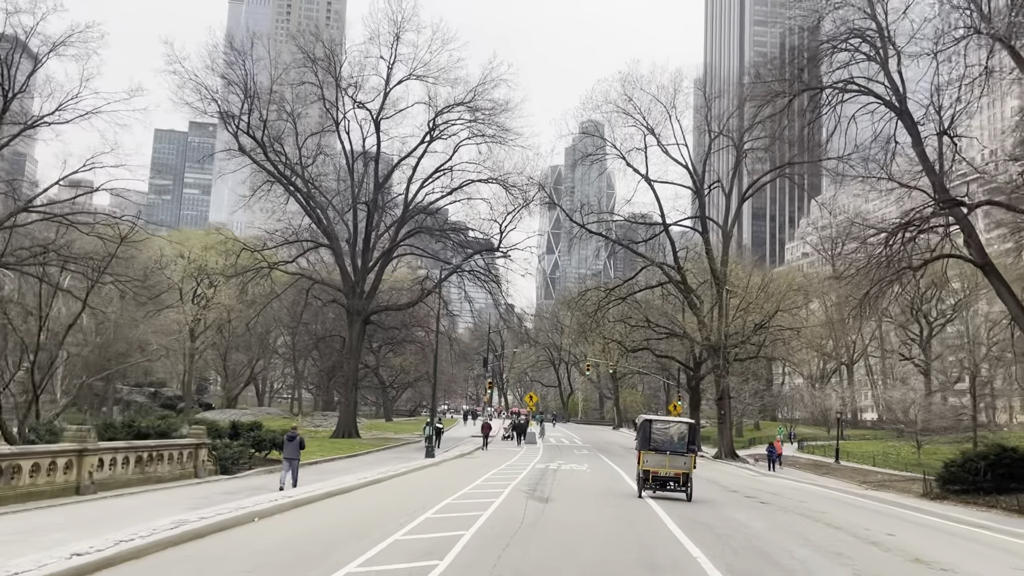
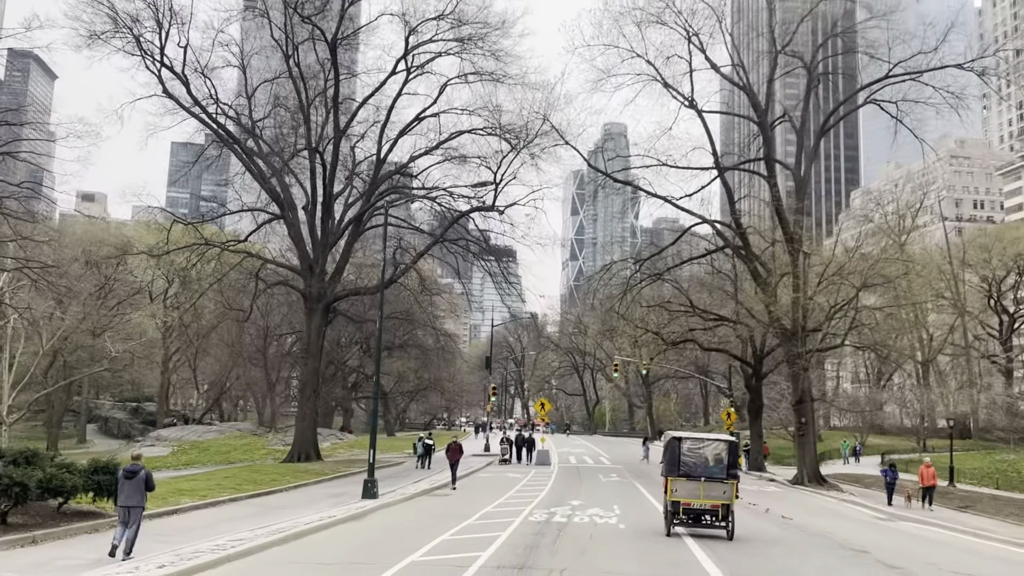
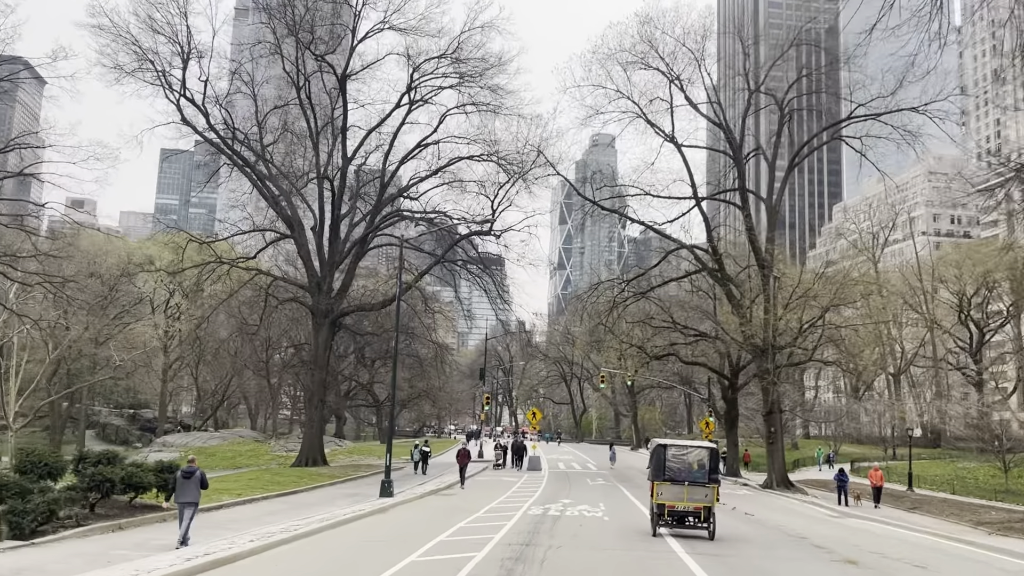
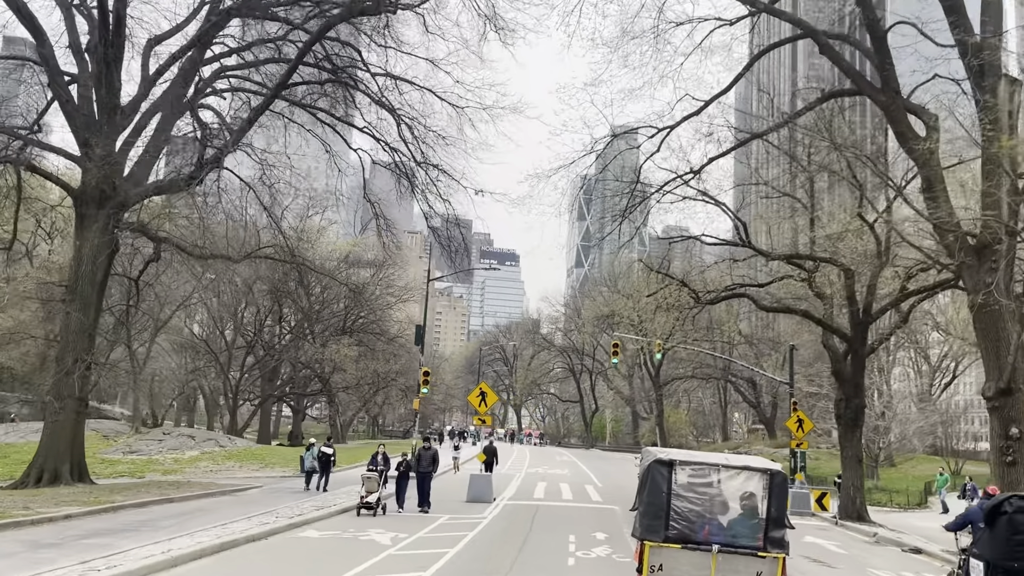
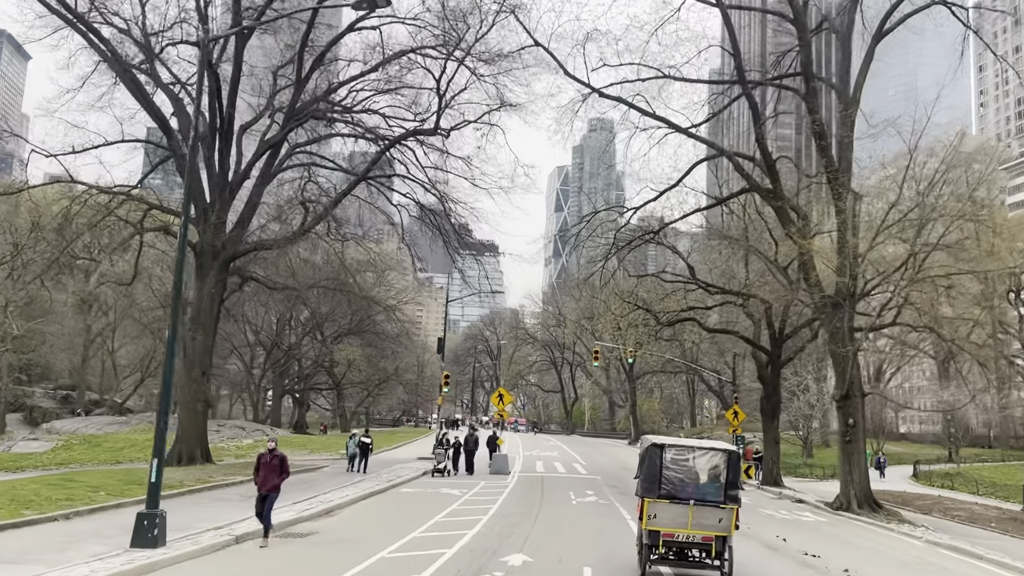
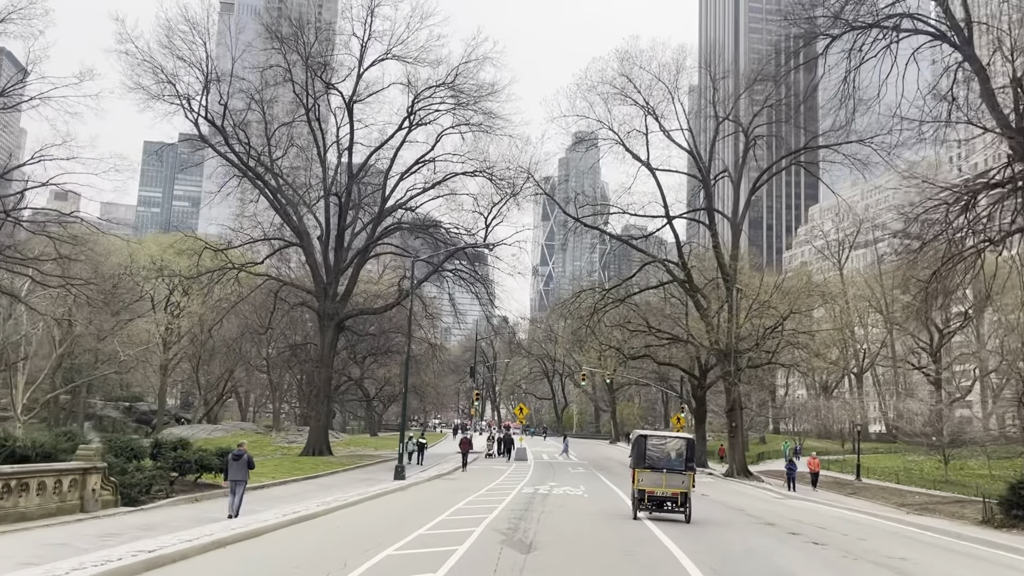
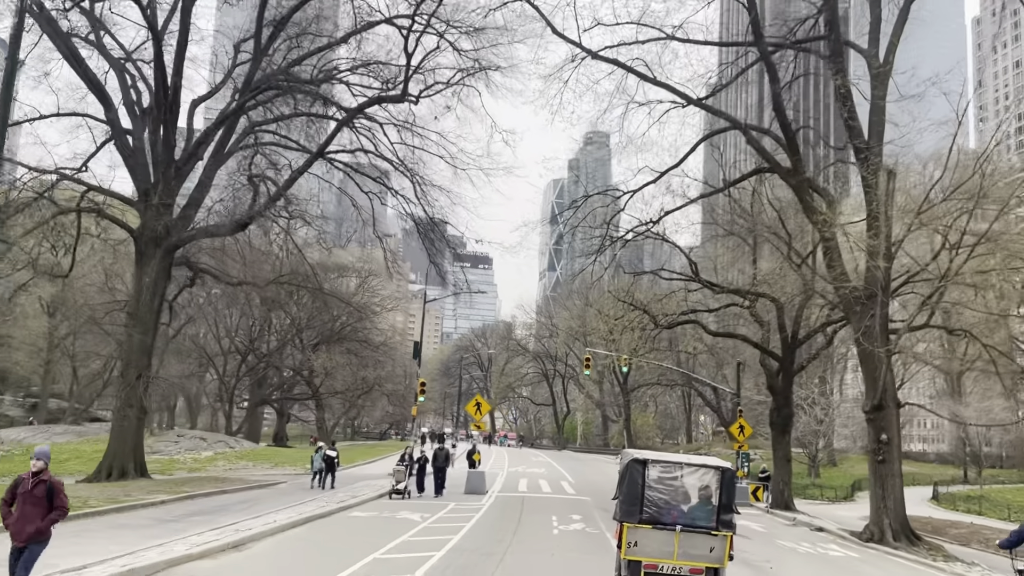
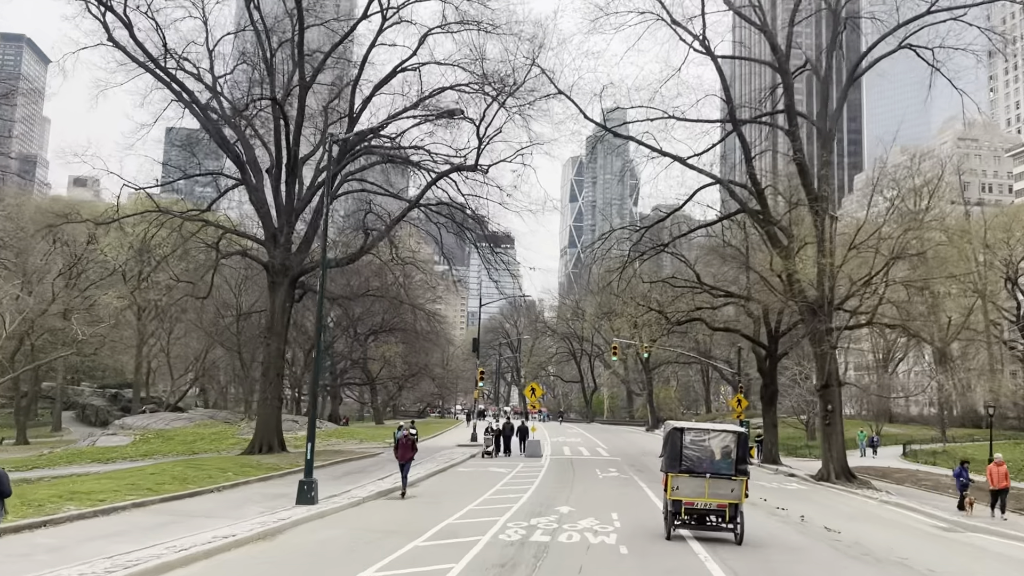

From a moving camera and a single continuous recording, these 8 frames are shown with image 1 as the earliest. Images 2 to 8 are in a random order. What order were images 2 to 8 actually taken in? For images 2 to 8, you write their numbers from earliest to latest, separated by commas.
6, 3, 2, 8, 5, 7, 4
